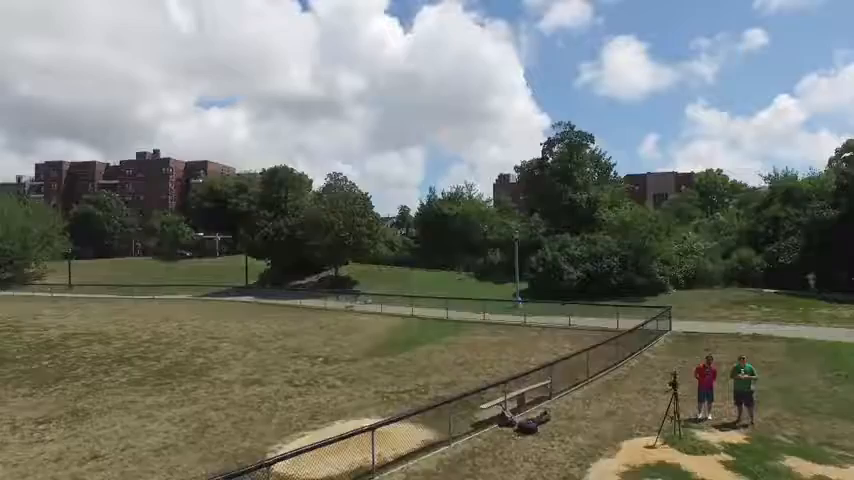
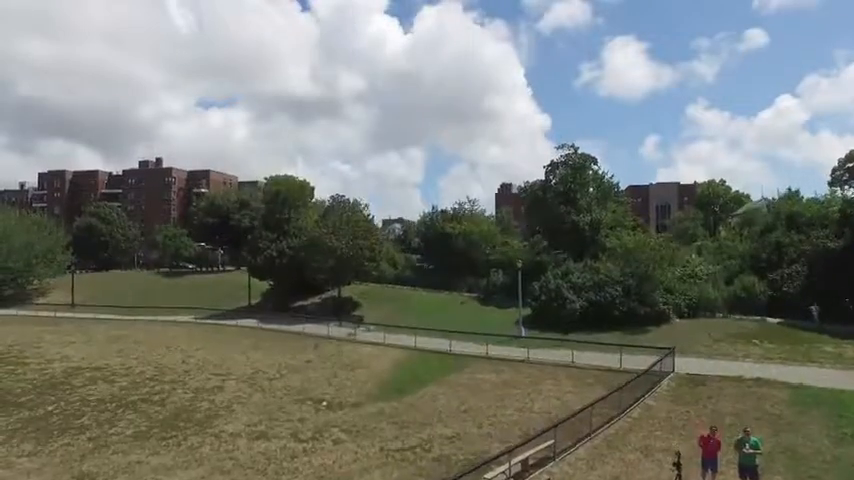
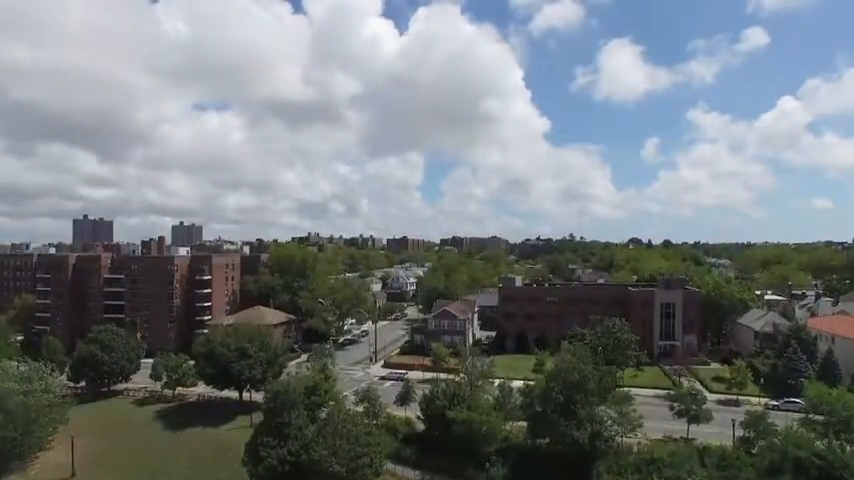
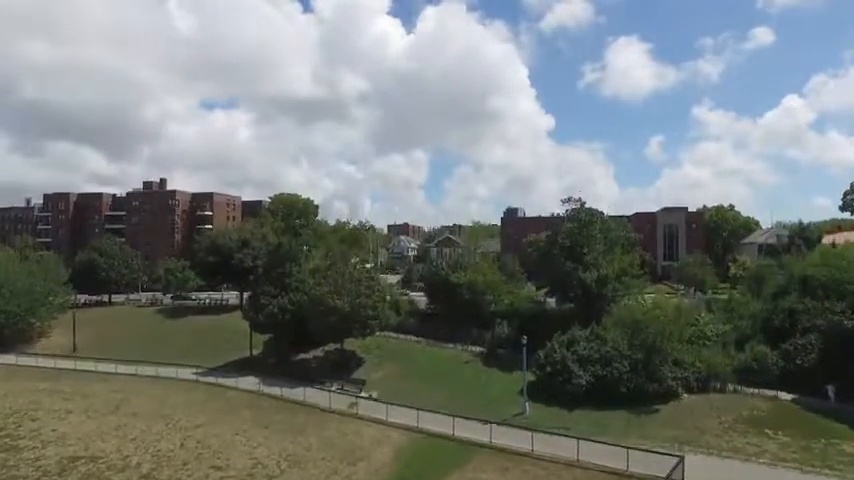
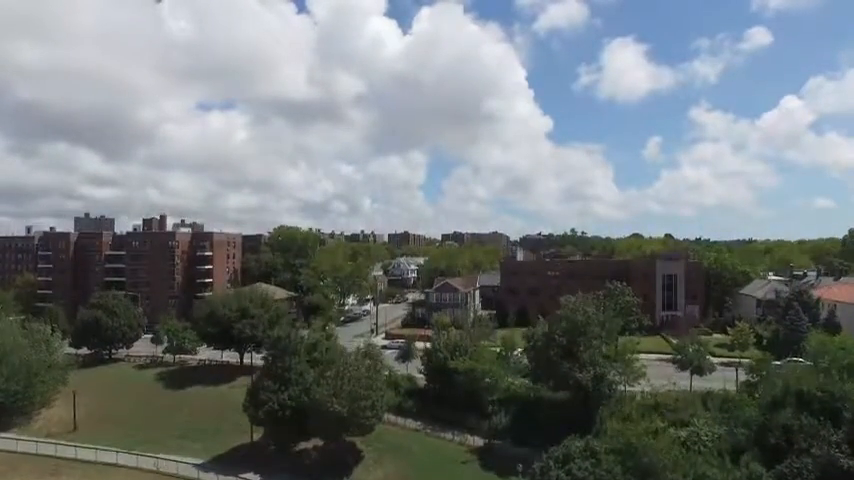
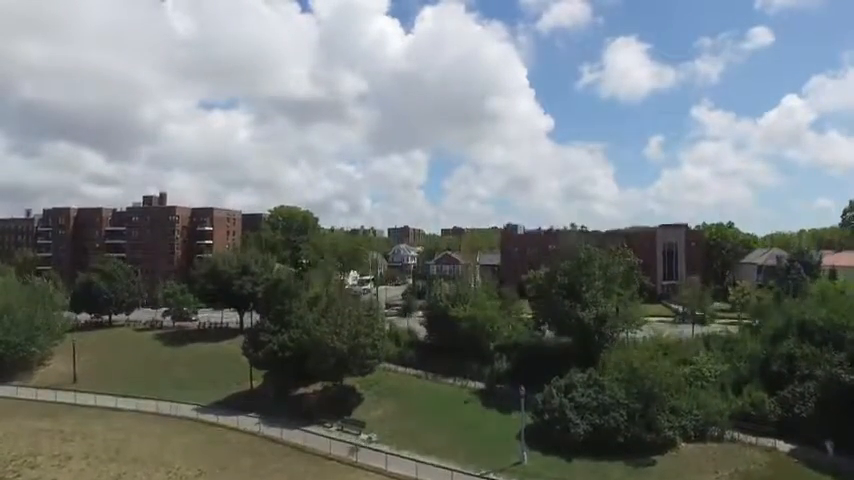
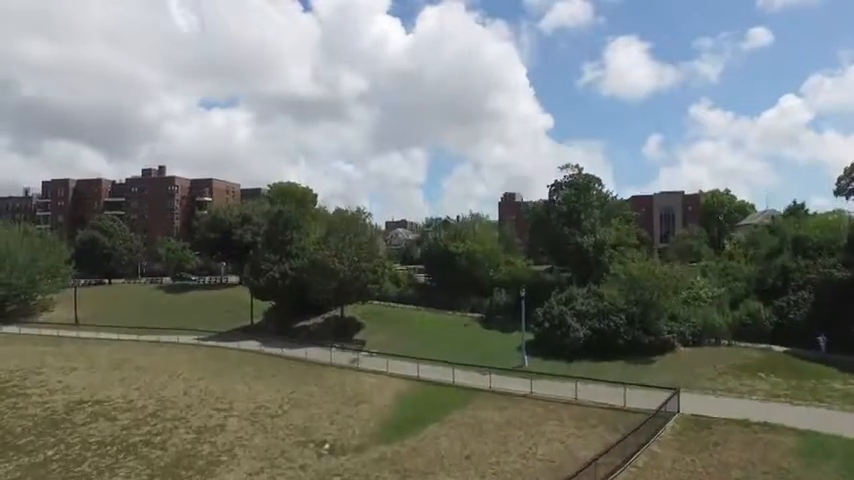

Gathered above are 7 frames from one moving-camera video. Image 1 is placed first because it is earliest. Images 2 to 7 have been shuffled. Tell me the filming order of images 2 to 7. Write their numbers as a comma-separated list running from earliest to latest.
2, 7, 4, 6, 5, 3
